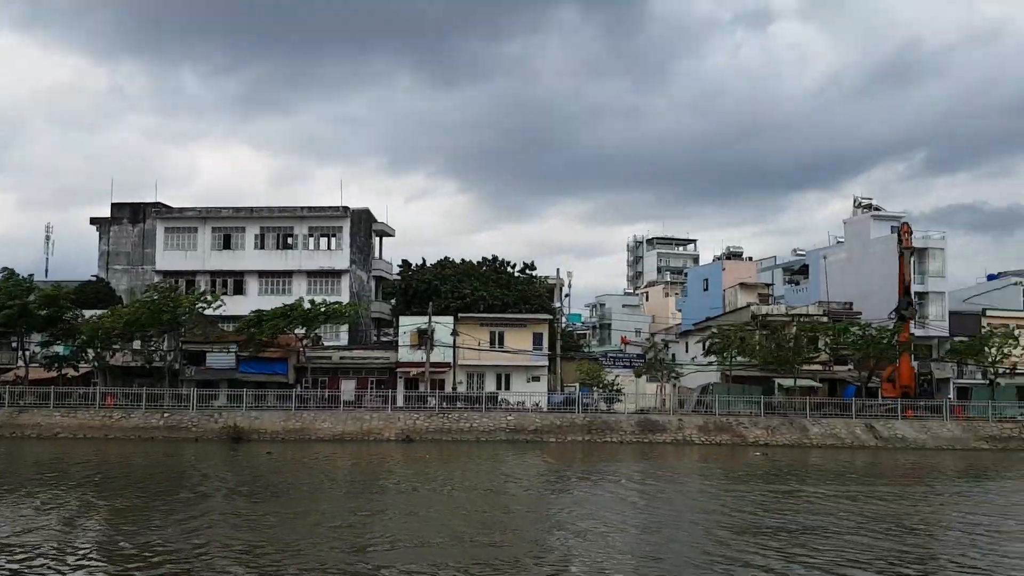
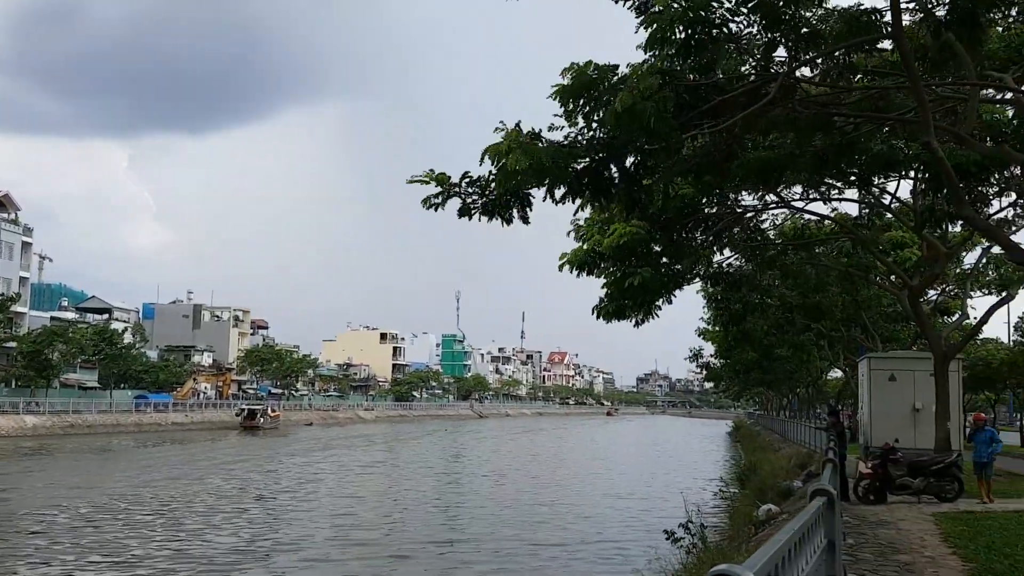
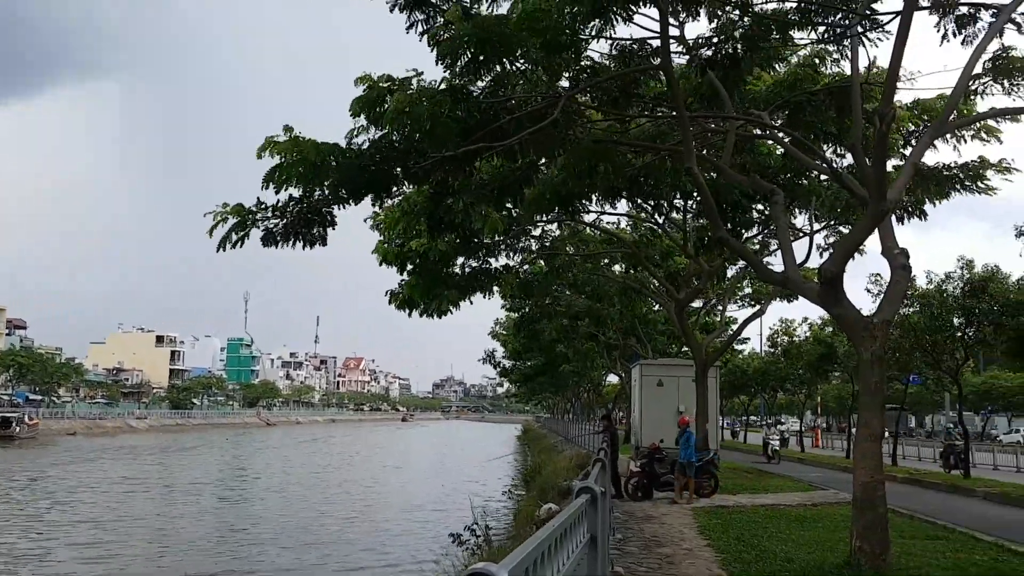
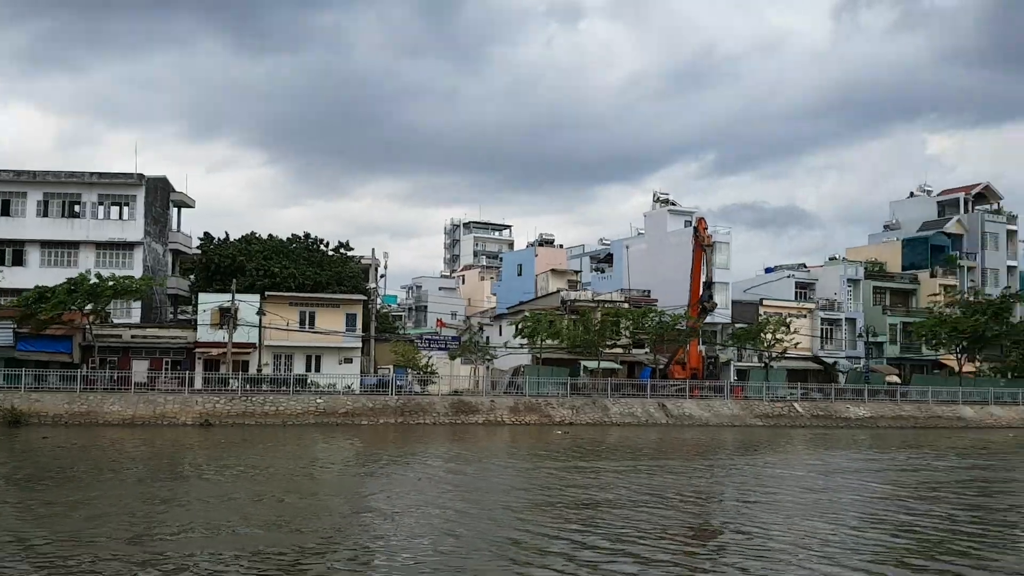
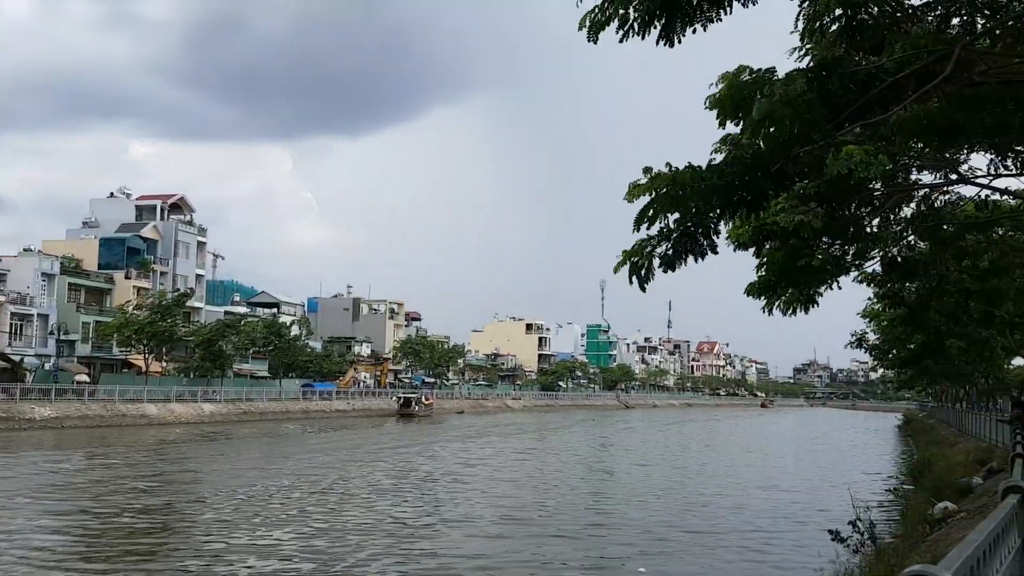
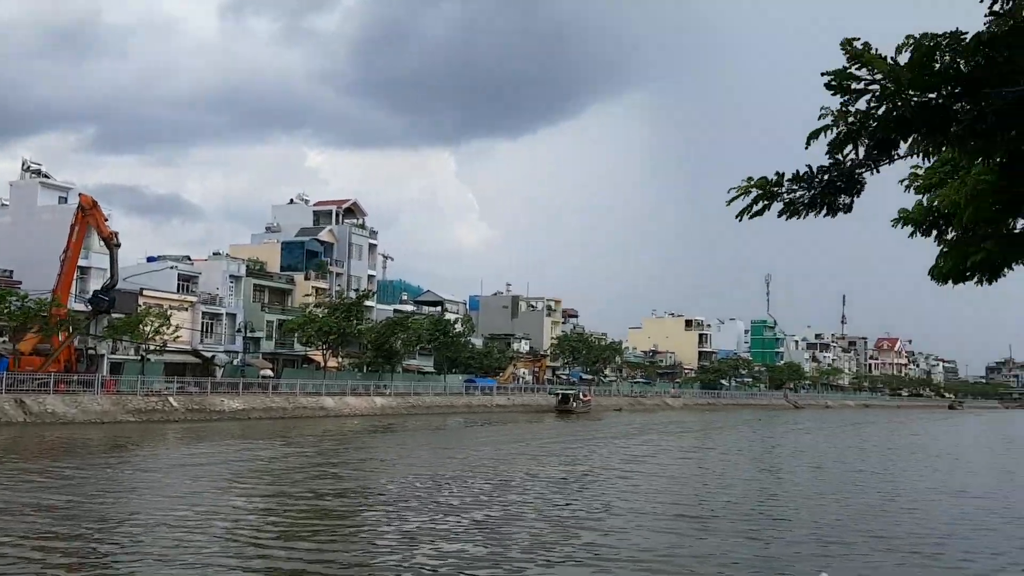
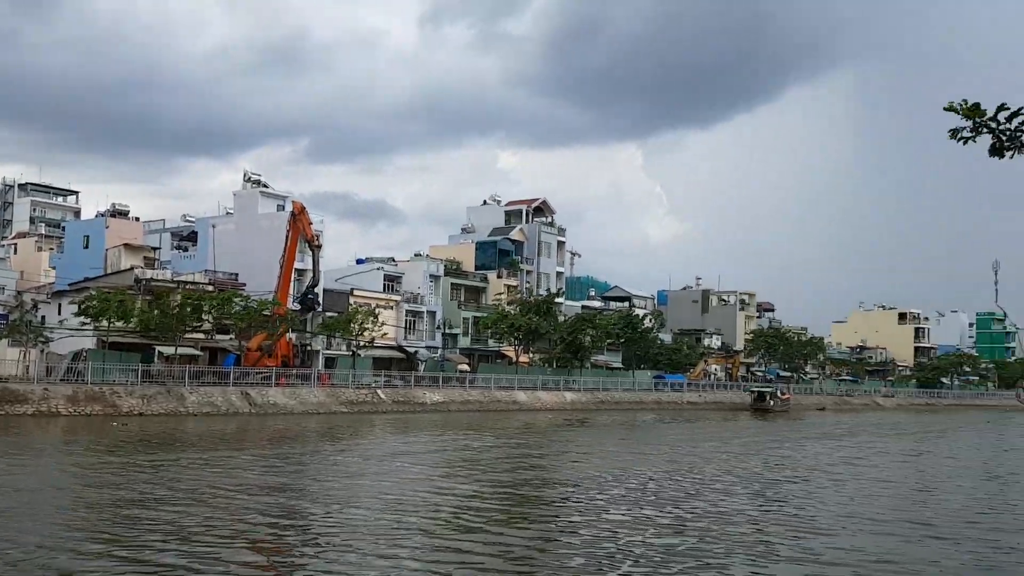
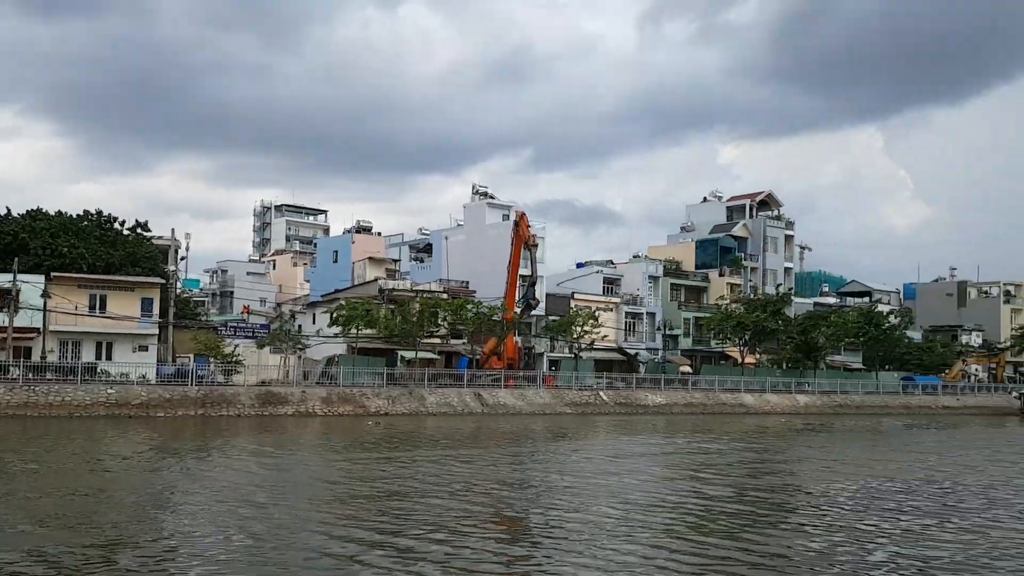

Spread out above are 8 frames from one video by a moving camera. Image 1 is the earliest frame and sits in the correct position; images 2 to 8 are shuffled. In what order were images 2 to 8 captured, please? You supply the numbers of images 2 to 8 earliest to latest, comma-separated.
4, 8, 7, 6, 5, 2, 3
